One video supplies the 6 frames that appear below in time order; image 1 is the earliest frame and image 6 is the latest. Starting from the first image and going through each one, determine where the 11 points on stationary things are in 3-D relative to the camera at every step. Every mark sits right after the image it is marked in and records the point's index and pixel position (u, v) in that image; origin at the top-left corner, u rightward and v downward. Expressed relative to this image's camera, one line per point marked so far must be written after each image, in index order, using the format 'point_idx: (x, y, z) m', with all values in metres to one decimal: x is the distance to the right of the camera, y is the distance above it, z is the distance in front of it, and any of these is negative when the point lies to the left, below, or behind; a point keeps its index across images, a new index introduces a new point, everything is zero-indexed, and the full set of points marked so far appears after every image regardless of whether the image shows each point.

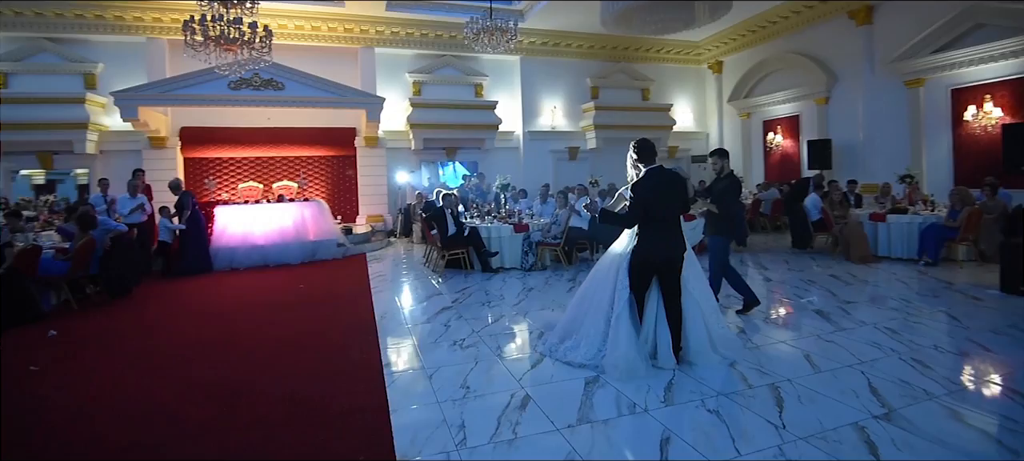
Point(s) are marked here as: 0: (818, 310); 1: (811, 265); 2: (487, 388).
0: (+3.1, -0.8, +5.1) m
1: (+4.3, -0.5, +7.2) m
2: (-0.2, -1.1, +3.5) m
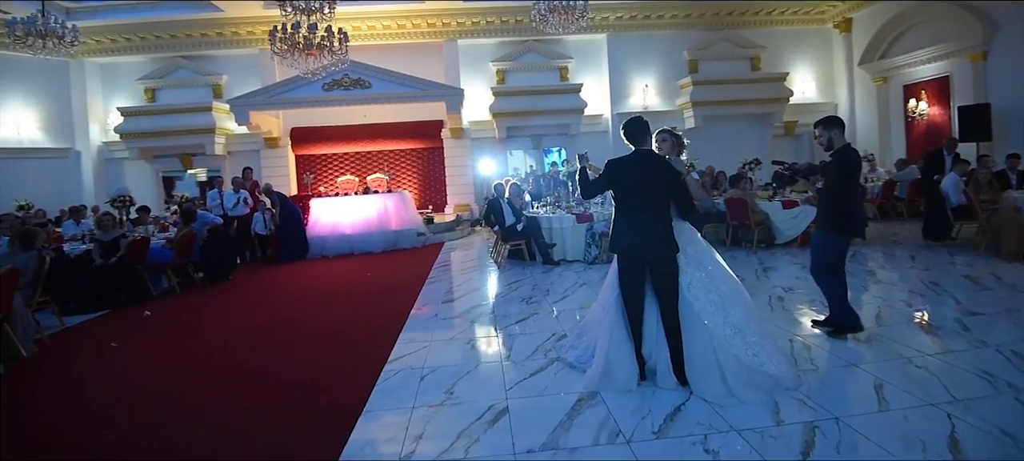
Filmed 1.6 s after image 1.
0: (+3.3, -0.7, +4.0) m
1: (+5.0, -0.4, +5.8) m
2: (-0.3, -1.1, +3.3) m
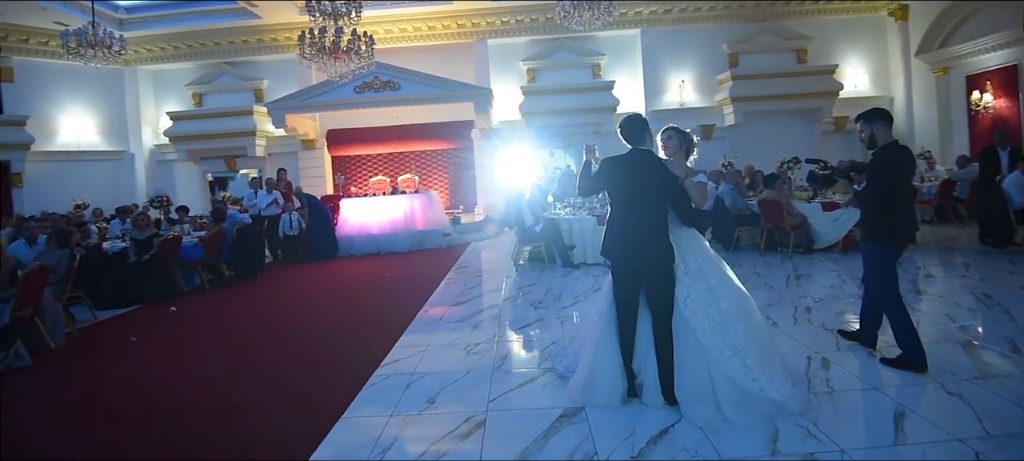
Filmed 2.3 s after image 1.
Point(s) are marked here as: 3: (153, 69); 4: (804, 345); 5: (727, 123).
0: (+3.3, -0.8, +3.6) m
1: (+5.1, -0.4, +5.1) m
2: (-0.4, -1.1, +3.2) m
3: (-8.4, +3.8, +11.8) m
4: (+2.1, -0.8, +3.7) m
5: (+4.7, +2.4, +11.0) m
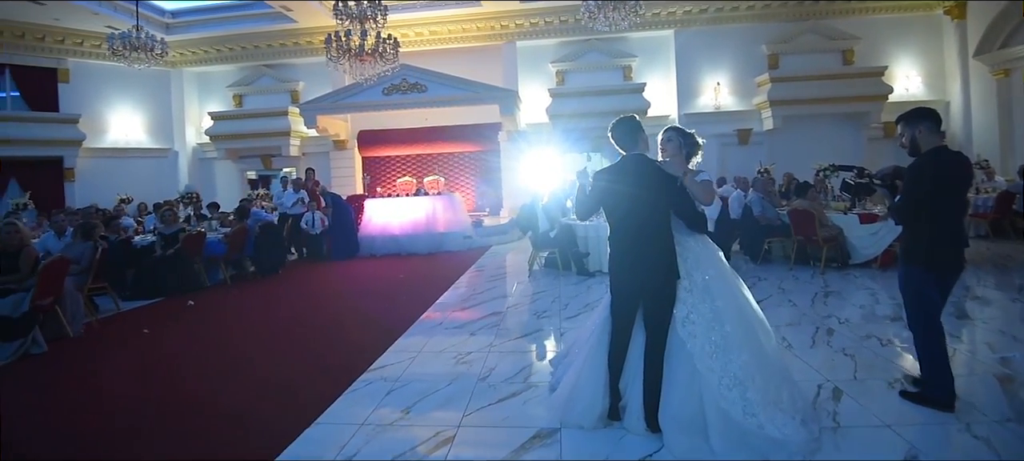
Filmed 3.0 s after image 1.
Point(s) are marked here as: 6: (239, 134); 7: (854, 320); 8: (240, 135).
0: (+3.2, -0.9, +3.2) m
1: (+5.1, -0.6, +4.6) m
2: (-0.5, -1.1, +3.1) m
3: (-7.7, +3.9, +12.4) m
4: (+2.0, -0.9, +3.4) m
5: (+5.3, +2.2, +10.5) m
6: (-6.3, +2.2, +11.6) m
7: (+3.0, -0.8, +4.4) m
8: (-6.3, +2.2, +11.6) m
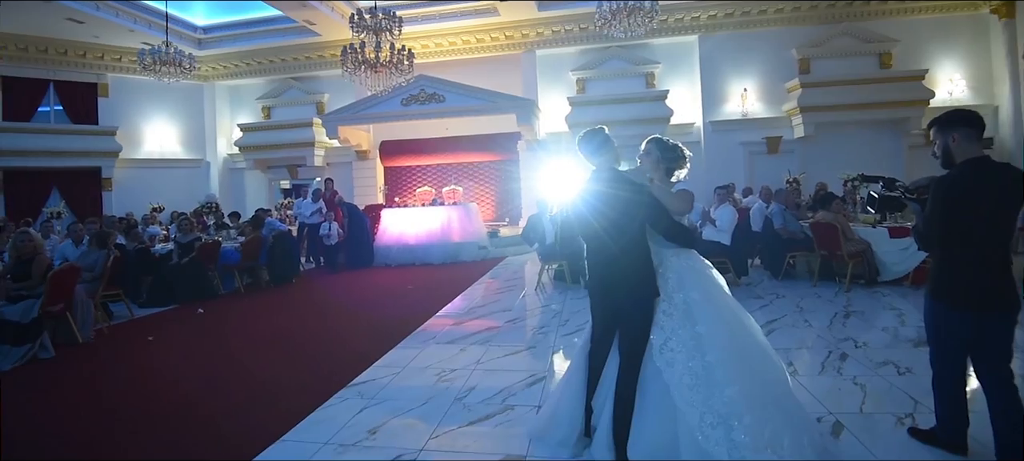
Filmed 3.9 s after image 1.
0: (+3.0, -1.0, +2.8) m
1: (+5.0, -0.8, +4.1) m
2: (-0.7, -1.2, +3.0) m
3: (-7.2, +3.7, +12.8) m
4: (+1.9, -1.1, +3.1) m
5: (+5.7, +1.9, +10.0) m
6: (-5.8, +2.0, +12.0) m
7: (+2.9, -0.9, +4.1) m
8: (-5.8, +2.0, +12.0) m
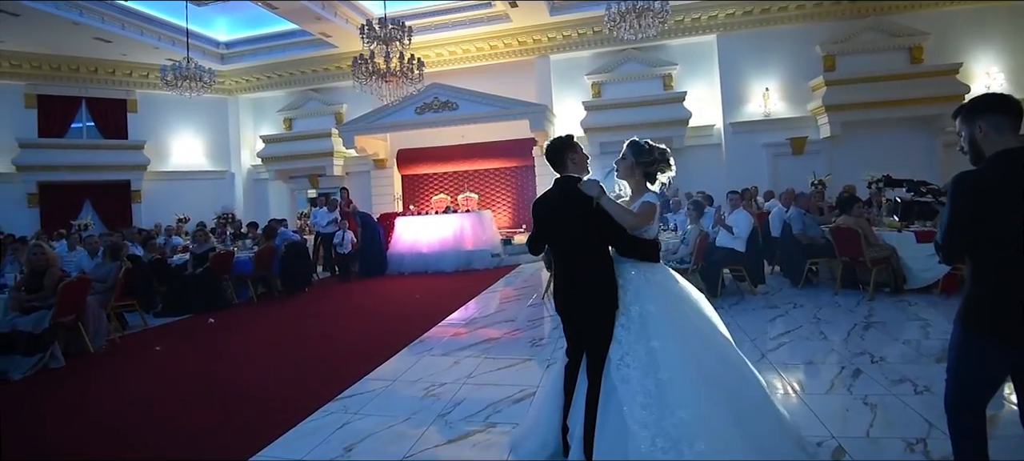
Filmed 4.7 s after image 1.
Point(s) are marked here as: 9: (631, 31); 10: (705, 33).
0: (+2.8, -1.1, +2.5) m
1: (+5.0, -0.8, +3.7) m
2: (-0.8, -1.3, +2.9) m
3: (-6.8, +3.5, +13.2) m
4: (+1.8, -1.1, +2.9) m
5: (+5.9, +1.8, +9.6) m
6: (-5.5, +1.8, +12.2) m
7: (+2.9, -1.0, +3.8) m
8: (-5.5, +1.8, +12.2) m
9: (+1.8, +3.0, +7.6) m
10: (+4.0, +4.0, +10.3) m
